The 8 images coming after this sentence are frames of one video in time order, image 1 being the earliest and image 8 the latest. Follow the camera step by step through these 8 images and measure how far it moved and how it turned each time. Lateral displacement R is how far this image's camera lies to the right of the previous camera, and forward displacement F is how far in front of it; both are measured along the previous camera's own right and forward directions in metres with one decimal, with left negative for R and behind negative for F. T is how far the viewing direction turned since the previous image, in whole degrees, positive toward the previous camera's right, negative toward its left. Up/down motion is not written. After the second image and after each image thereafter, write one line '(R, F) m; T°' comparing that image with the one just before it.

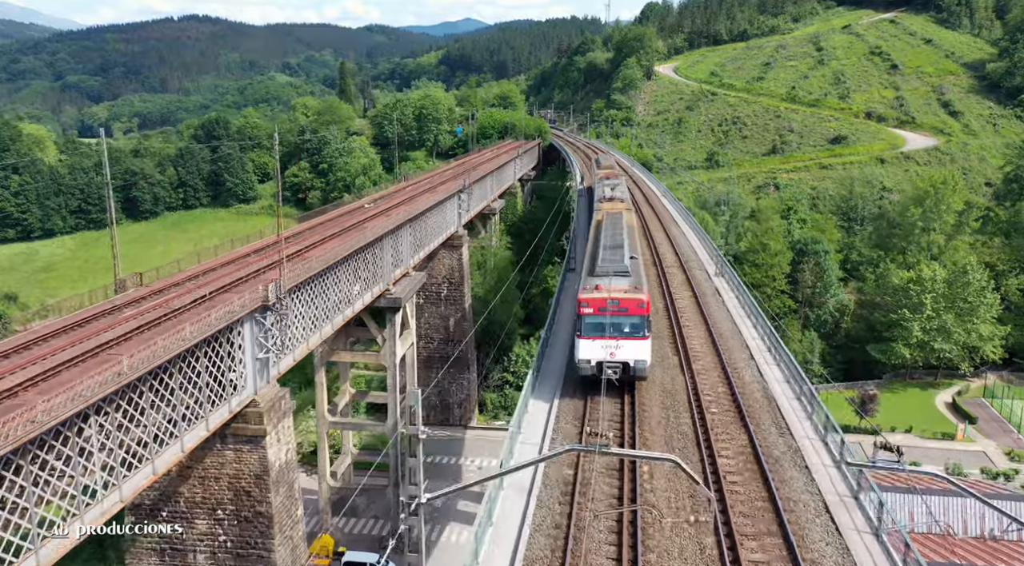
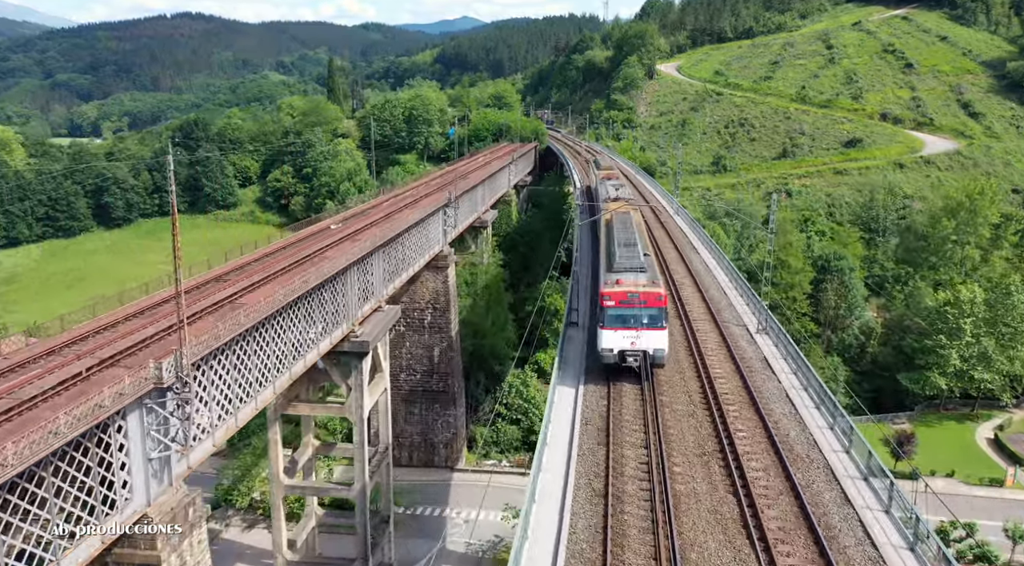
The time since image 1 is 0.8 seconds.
(+0.3, +4.9) m; 0°
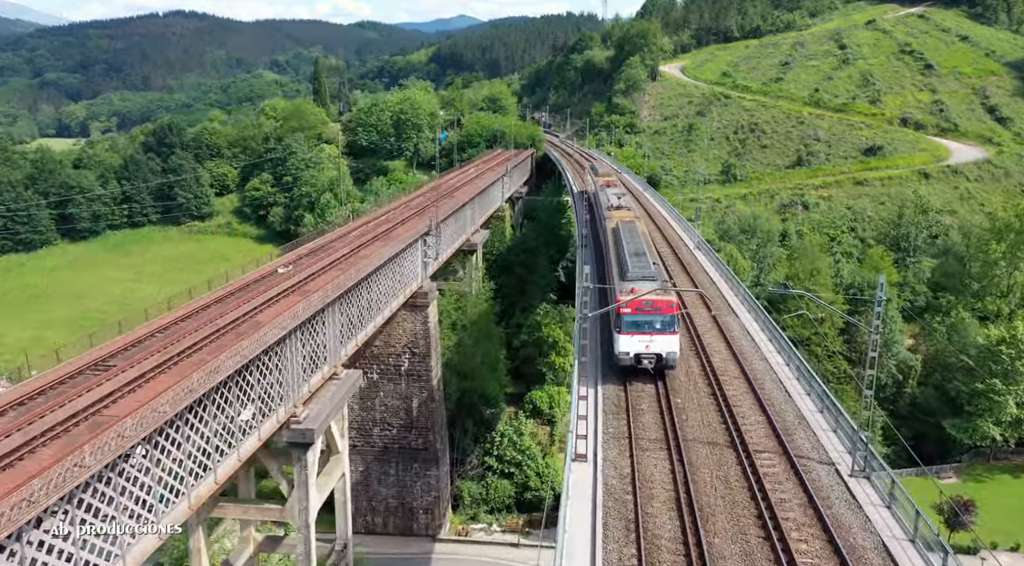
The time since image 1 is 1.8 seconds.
(+0.3, +5.5) m; 0°
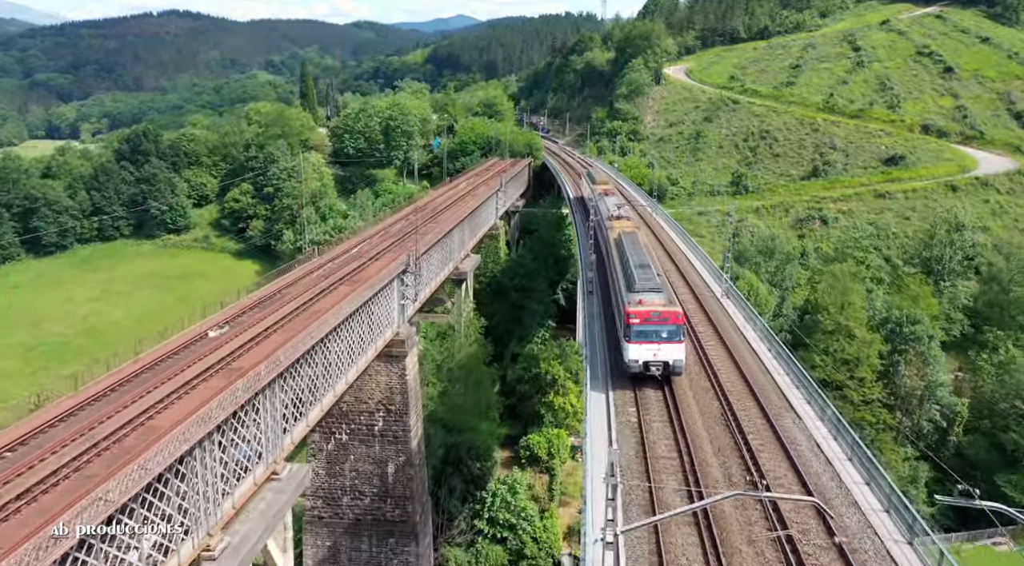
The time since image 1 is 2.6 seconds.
(+0.2, +4.9) m; 0°
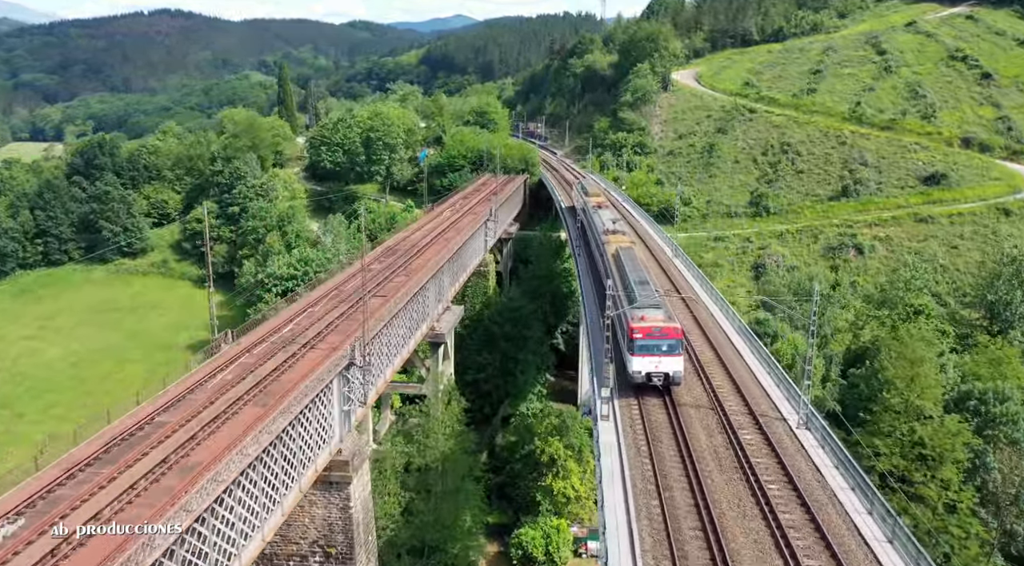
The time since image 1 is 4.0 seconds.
(+0.4, +7.6) m; 0°
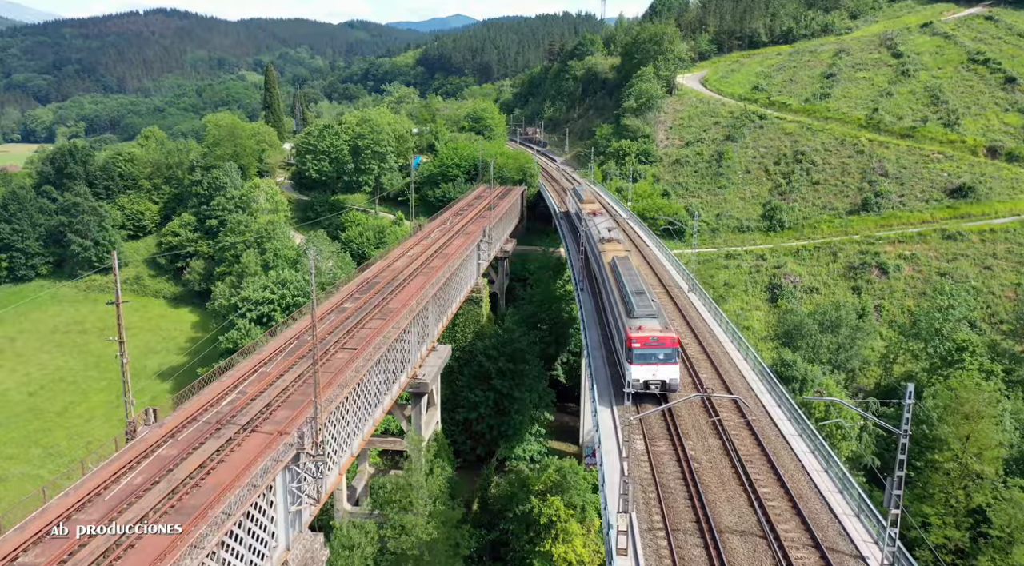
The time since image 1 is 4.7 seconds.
(+0.2, +4.1) m; 0°
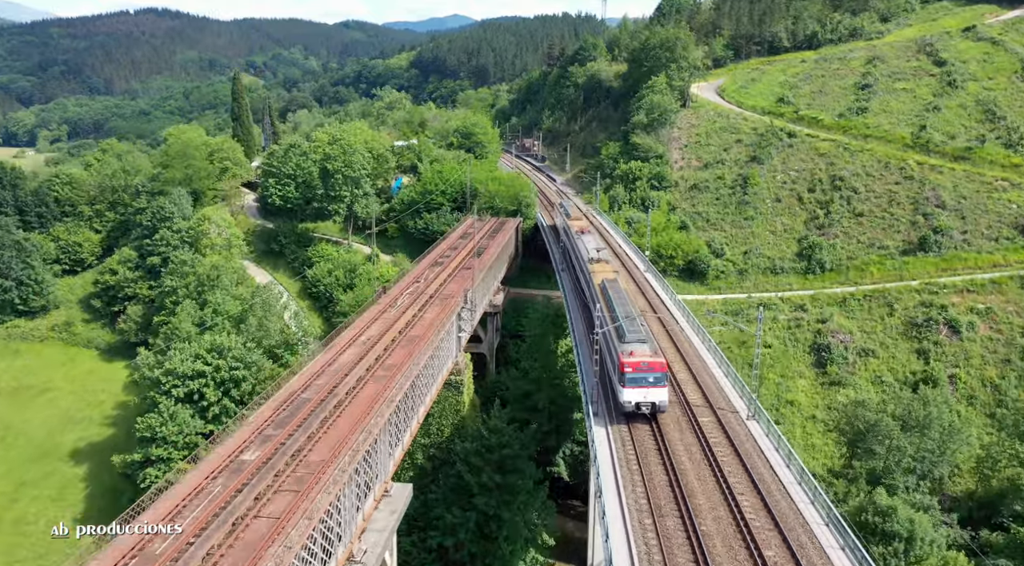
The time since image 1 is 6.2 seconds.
(+0.4, +9.0) m; 0°
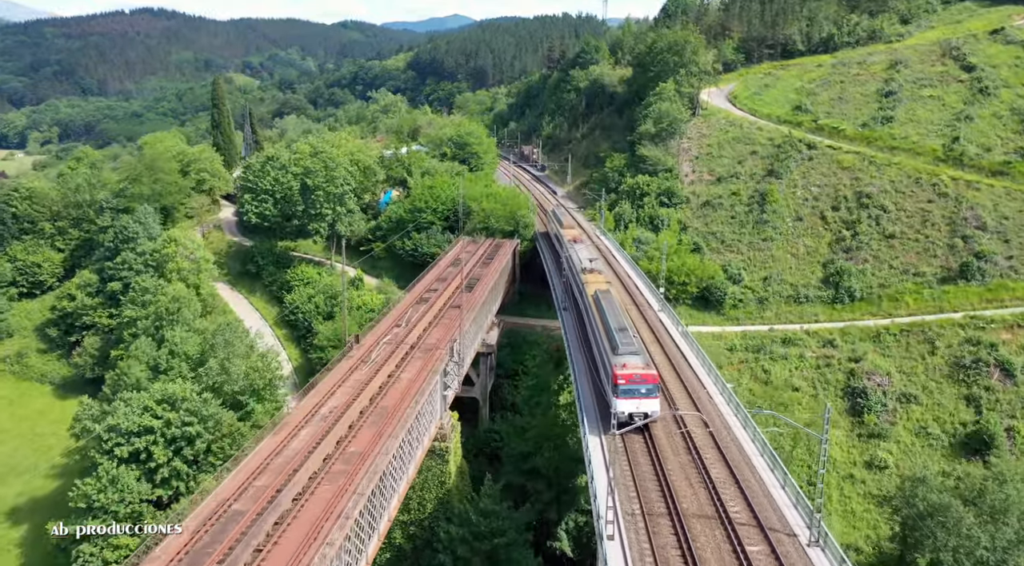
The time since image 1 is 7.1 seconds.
(+0.2, +4.8) m; 0°
